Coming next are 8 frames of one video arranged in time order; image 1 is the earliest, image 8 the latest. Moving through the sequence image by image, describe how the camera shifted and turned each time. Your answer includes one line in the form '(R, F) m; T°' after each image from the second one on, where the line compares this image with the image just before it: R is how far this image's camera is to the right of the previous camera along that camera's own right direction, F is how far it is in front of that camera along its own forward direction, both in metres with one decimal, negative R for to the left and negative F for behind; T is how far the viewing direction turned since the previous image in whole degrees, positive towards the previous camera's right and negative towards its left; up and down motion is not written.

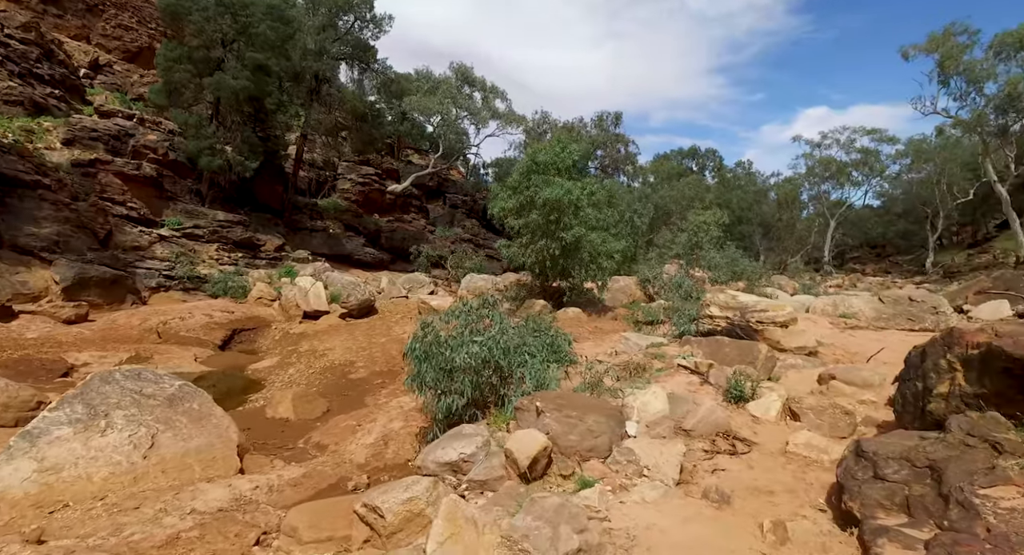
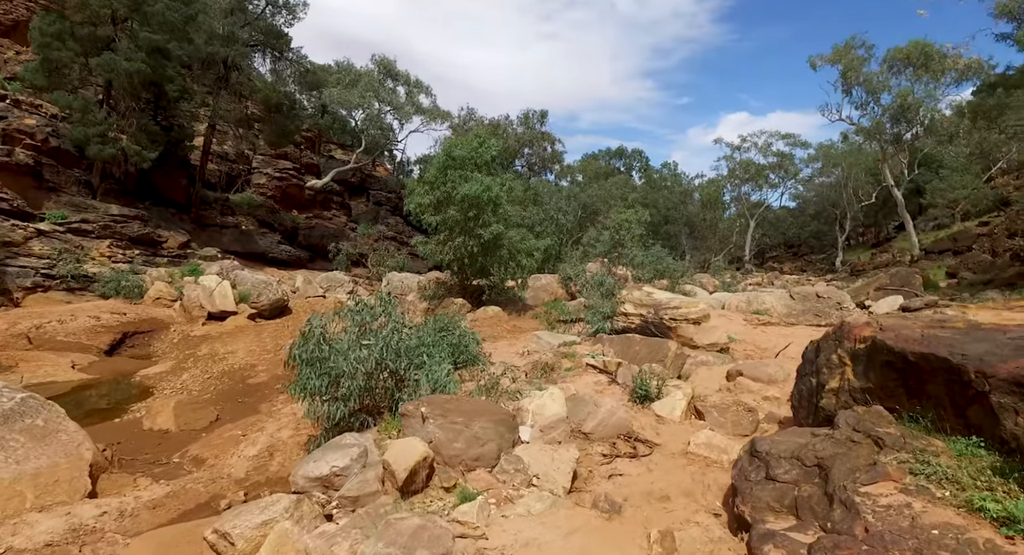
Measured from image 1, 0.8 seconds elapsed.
(+0.4, +0.3) m; +7°
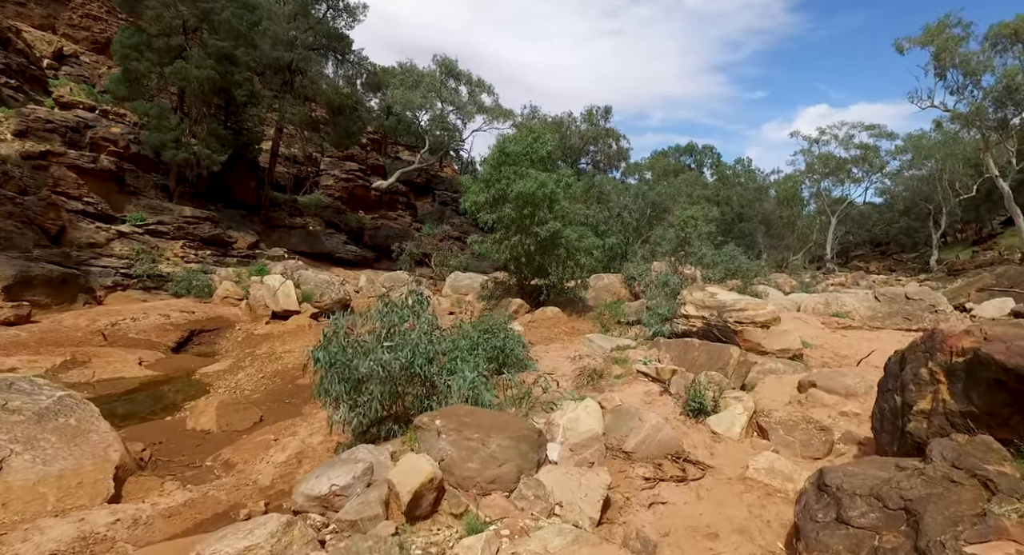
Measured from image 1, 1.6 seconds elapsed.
(+0.2, +0.4) m; -7°
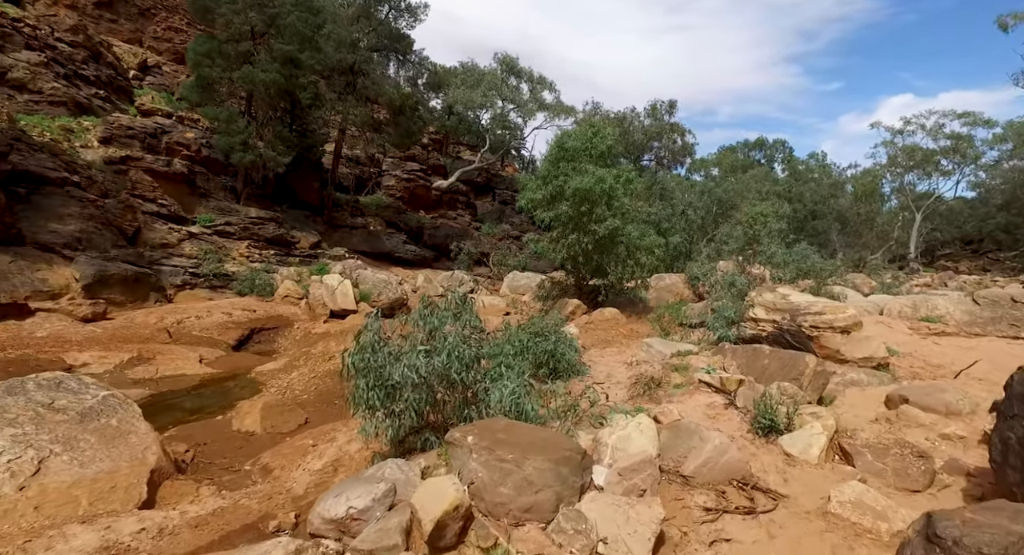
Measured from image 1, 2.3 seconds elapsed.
(+0.1, +0.3) m; -6°
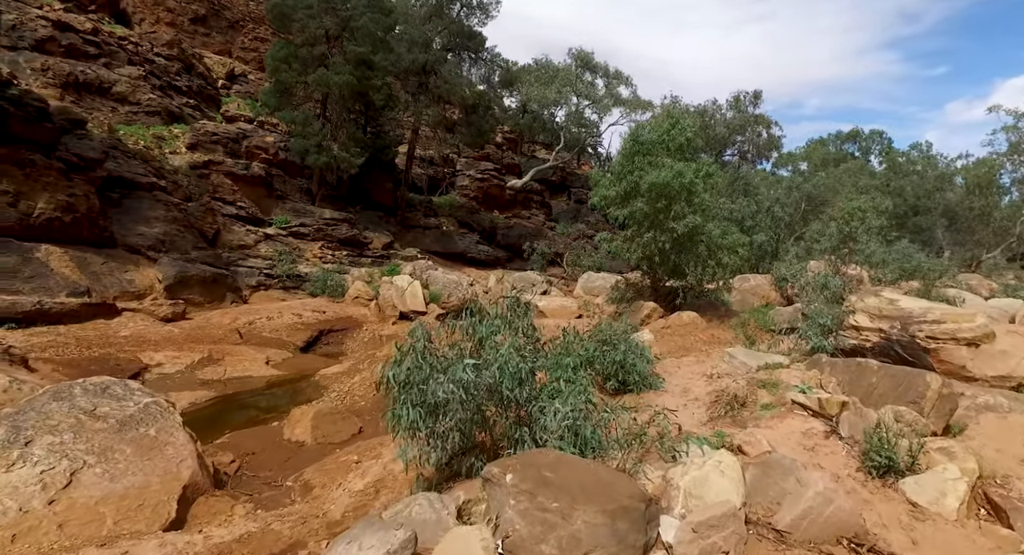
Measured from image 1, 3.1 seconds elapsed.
(+0.1, +0.5) m; -8°
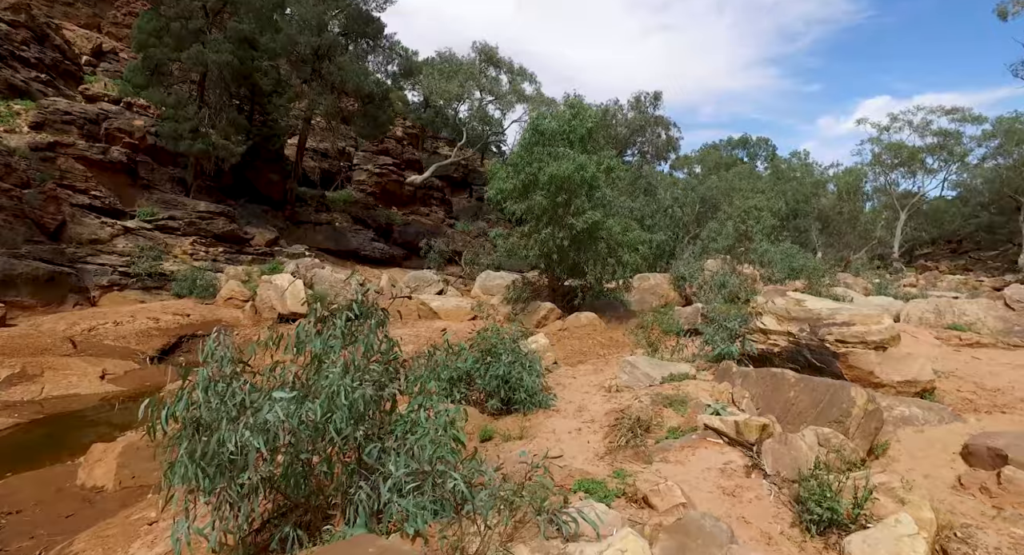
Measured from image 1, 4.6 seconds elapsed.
(+0.5, +1.1) m; +9°
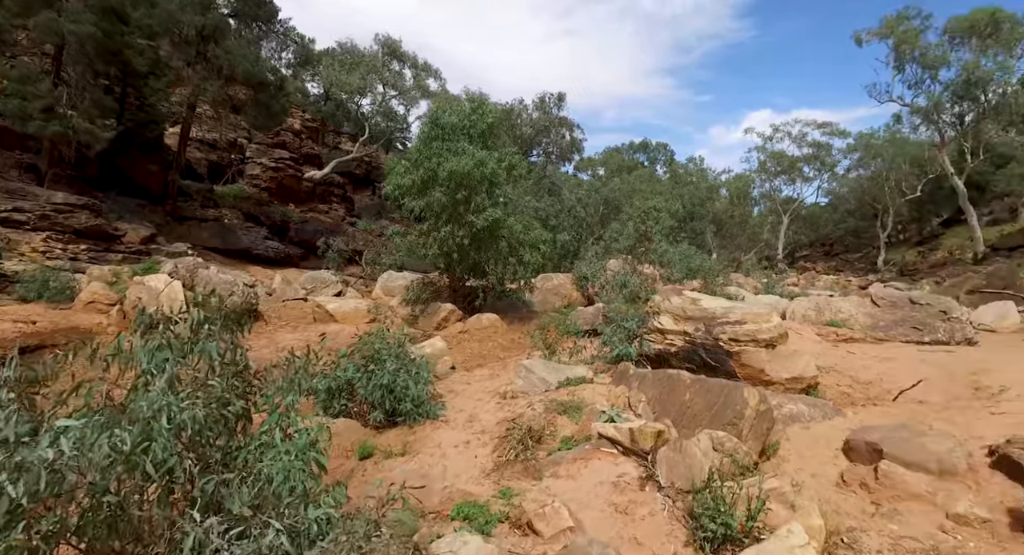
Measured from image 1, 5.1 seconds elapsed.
(+0.3, +0.4) m; +9°
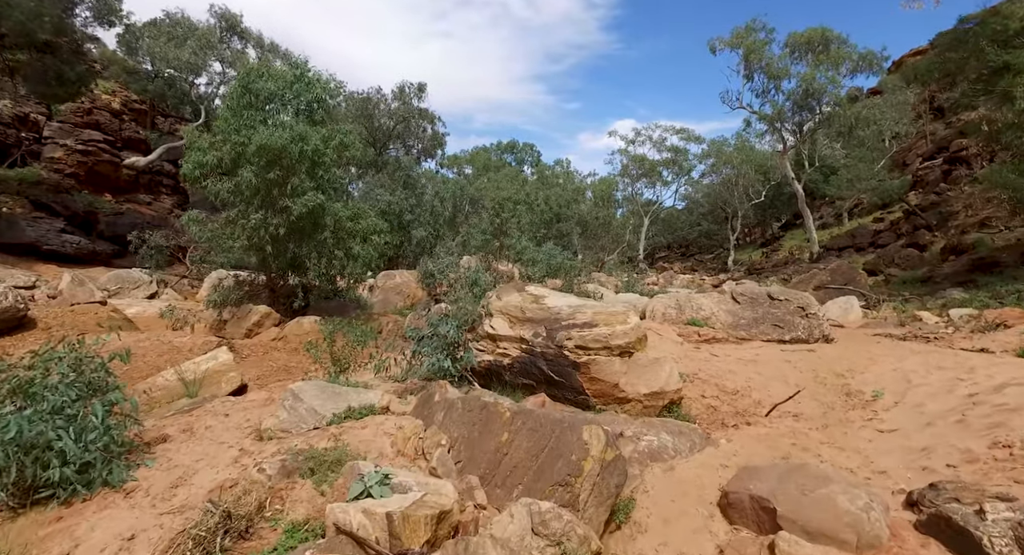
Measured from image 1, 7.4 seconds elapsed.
(+0.9, +1.5) m; +13°
